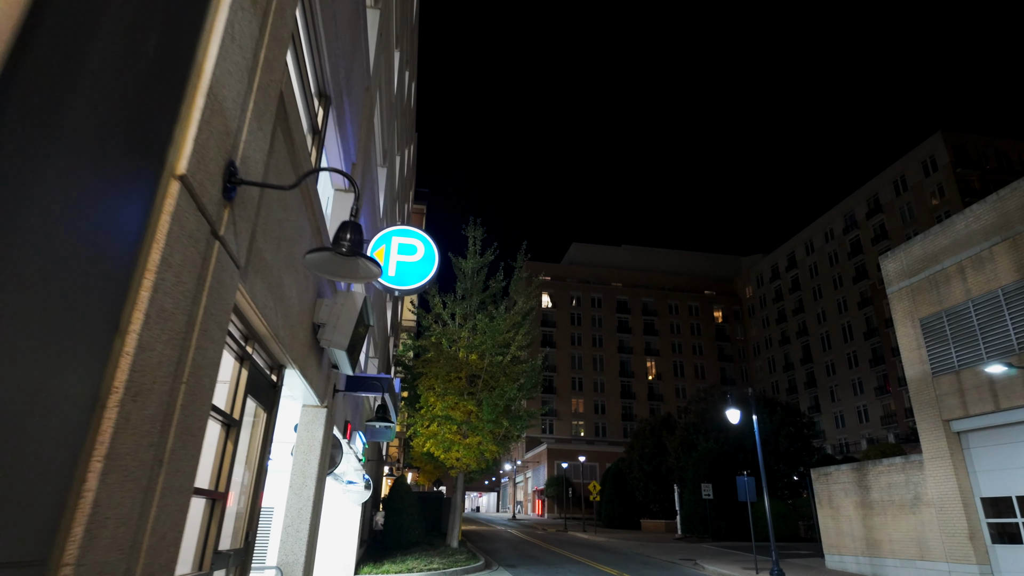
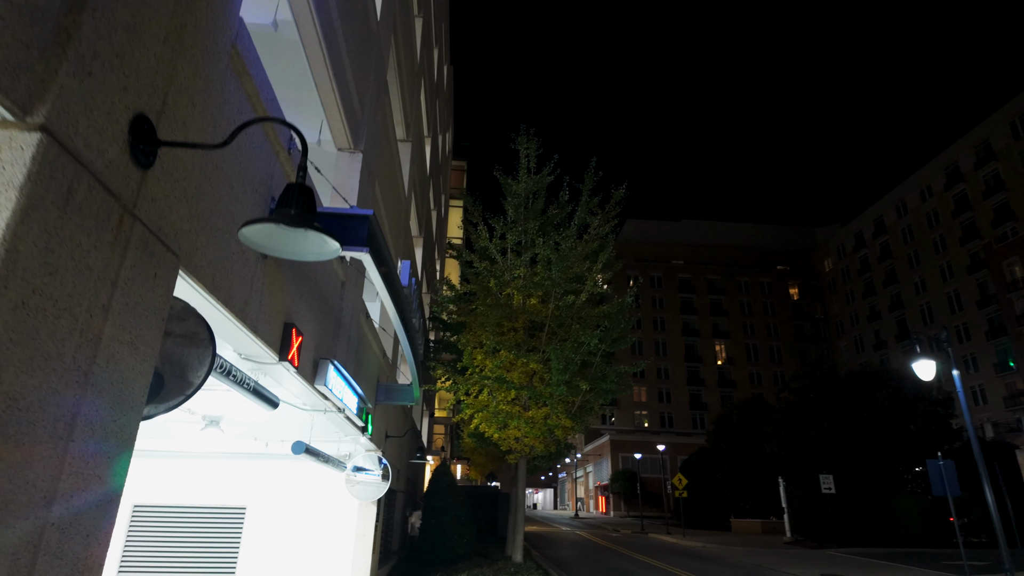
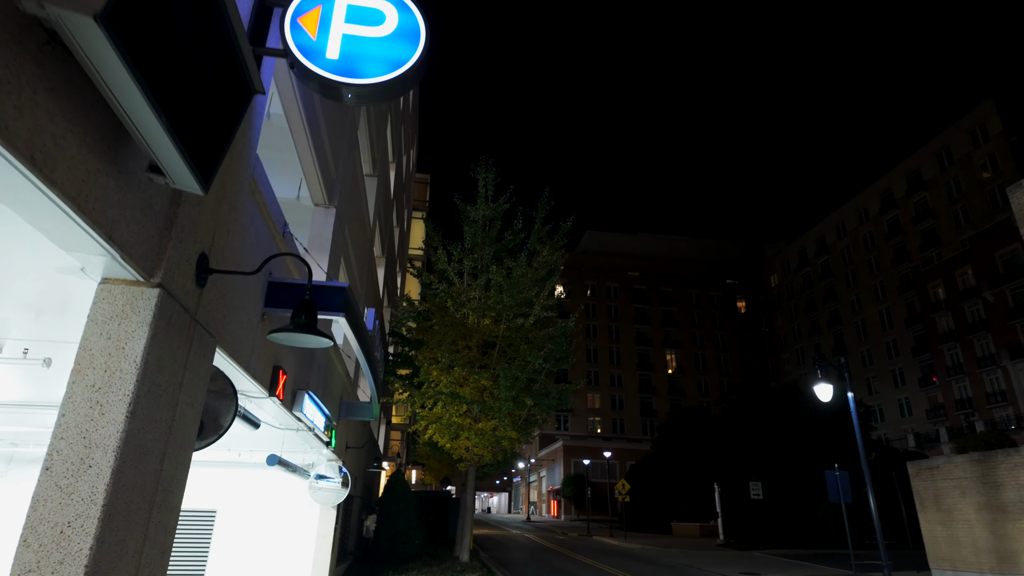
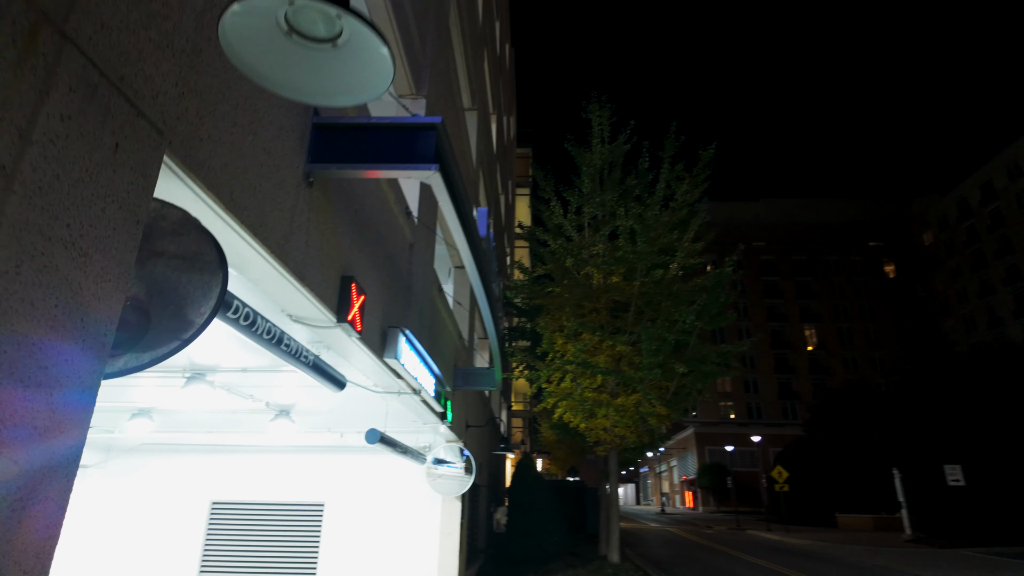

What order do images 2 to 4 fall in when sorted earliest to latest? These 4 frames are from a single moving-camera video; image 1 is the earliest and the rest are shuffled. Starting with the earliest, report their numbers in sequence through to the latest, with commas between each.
3, 2, 4
